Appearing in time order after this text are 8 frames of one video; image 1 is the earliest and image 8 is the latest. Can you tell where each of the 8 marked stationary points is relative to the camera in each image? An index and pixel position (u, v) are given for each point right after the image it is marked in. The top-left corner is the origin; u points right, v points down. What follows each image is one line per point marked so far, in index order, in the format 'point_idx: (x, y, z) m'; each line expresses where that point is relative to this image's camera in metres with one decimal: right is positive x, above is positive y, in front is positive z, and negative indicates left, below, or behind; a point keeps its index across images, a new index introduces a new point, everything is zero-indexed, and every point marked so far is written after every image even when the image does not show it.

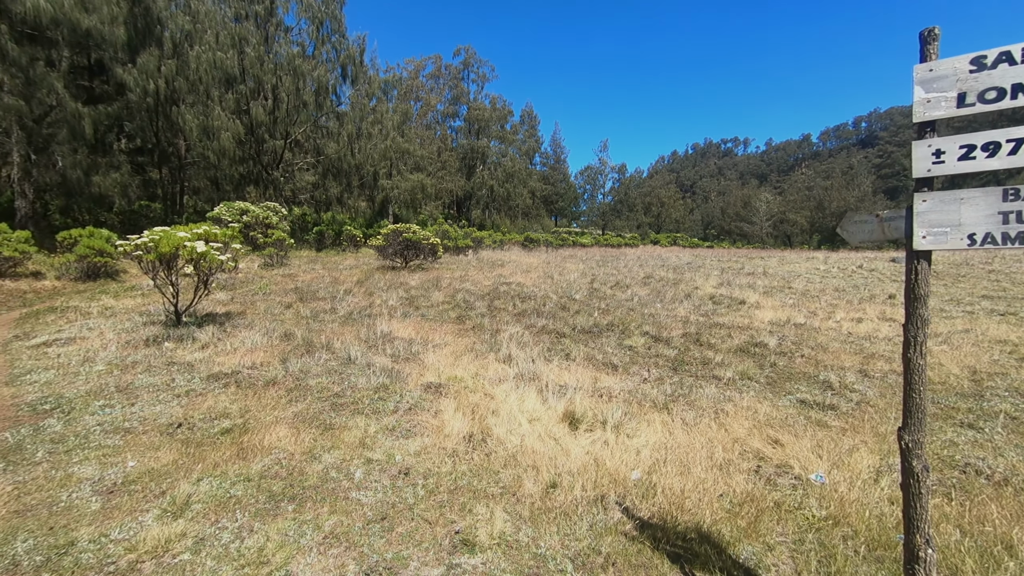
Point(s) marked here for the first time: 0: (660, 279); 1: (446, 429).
0: (+4.3, +0.3, +13.7) m
1: (-0.5, -1.1, +3.8) m
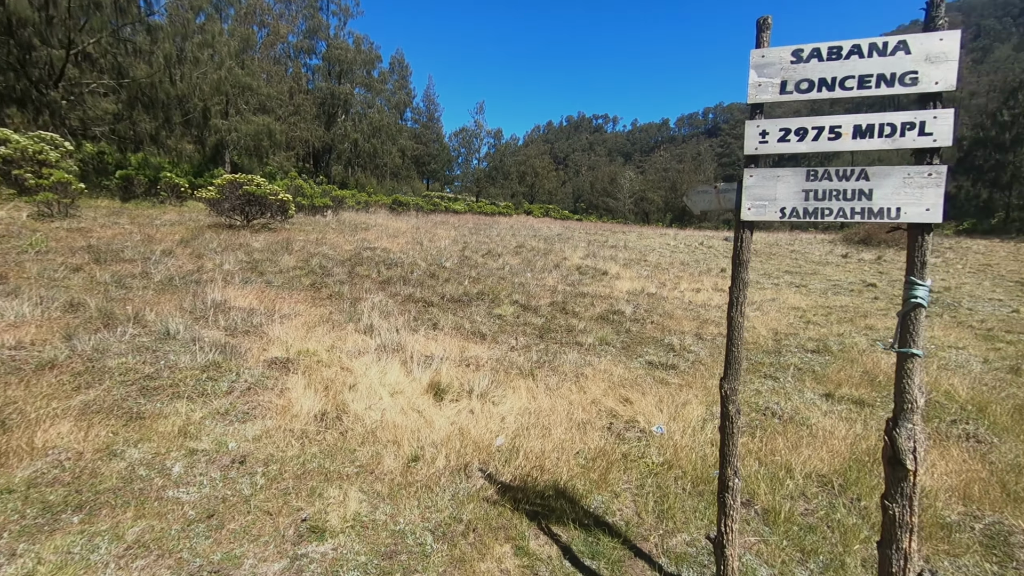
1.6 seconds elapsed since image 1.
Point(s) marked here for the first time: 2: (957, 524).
0: (+0.4, +1.2, +14.1) m
1: (-1.6, -0.9, +3.4) m
2: (+2.4, -1.3, +2.6) m
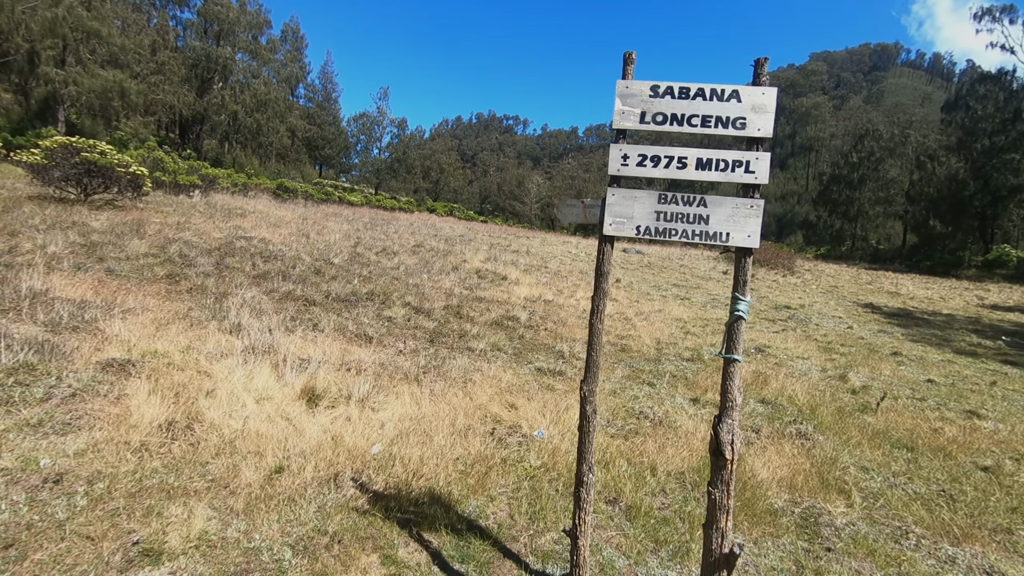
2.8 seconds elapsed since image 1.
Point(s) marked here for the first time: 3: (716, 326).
0: (-2.3, +1.1, +13.9) m
1: (-2.4, -0.8, +3.0) m
2: (+1.7, -1.4, +2.9) m
3: (+3.5, -0.7, +8.2) m
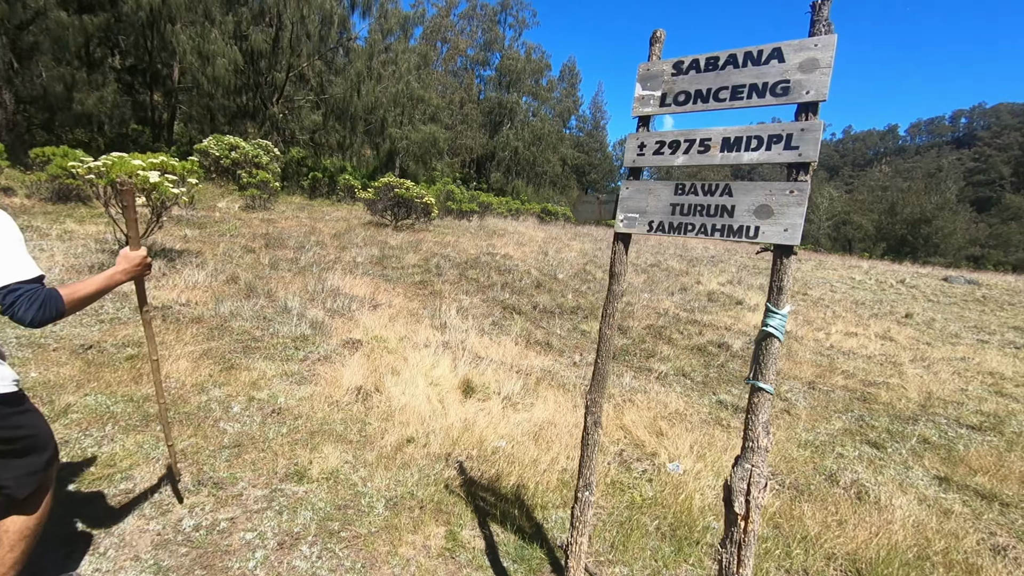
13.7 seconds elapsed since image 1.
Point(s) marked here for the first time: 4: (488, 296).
0: (+4.3, +0.6, +13.4) m
1: (-1.4, -0.8, +4.0) m
2: (+2.0, -1.5, +1.8) m
3: (+6.3, -1.2, +5.5) m
4: (-0.4, -0.1, +7.7) m
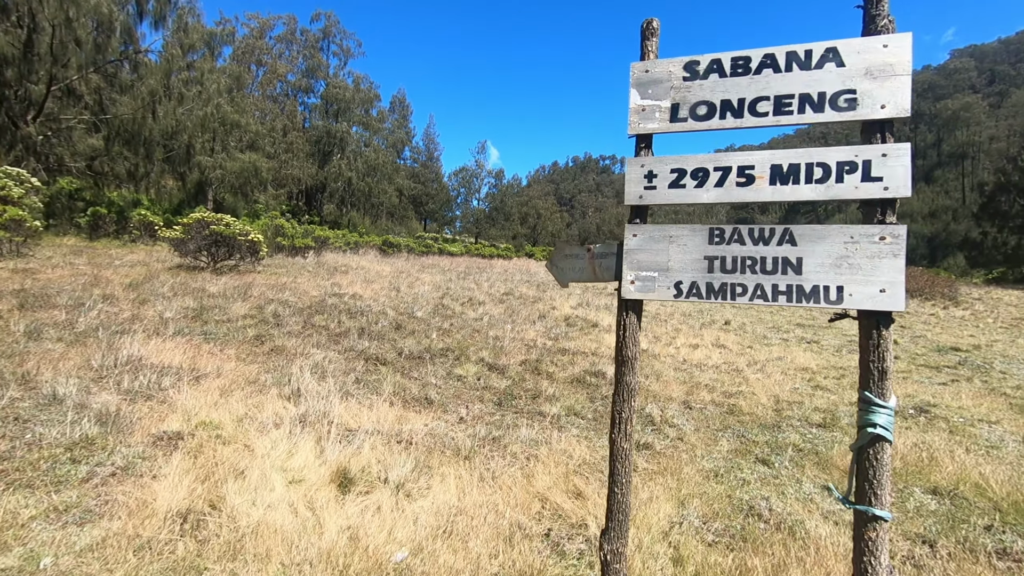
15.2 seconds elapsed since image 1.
0: (+0.3, -0.2, +13.5) m
1: (-2.1, -1.3, +2.7) m
2: (+1.8, -1.6, +1.8) m
3: (+4.8, -1.3, +6.6) m
4: (-2.3, -0.8, +6.7) m
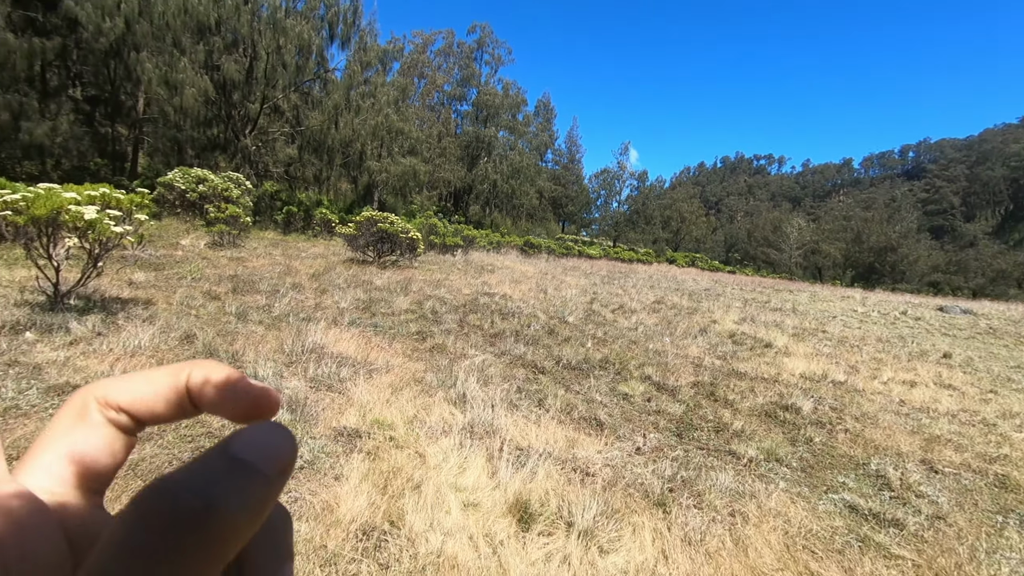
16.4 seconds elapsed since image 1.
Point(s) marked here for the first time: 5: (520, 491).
0: (+4.2, -0.5, +12.4) m
1: (-1.0, -1.2, +2.6) m
2: (+2.5, -1.8, +0.6) m
3: (+6.7, -1.7, +4.5) m
4: (-0.1, -0.9, +6.5) m
5: (+0.1, -1.3, +3.0) m
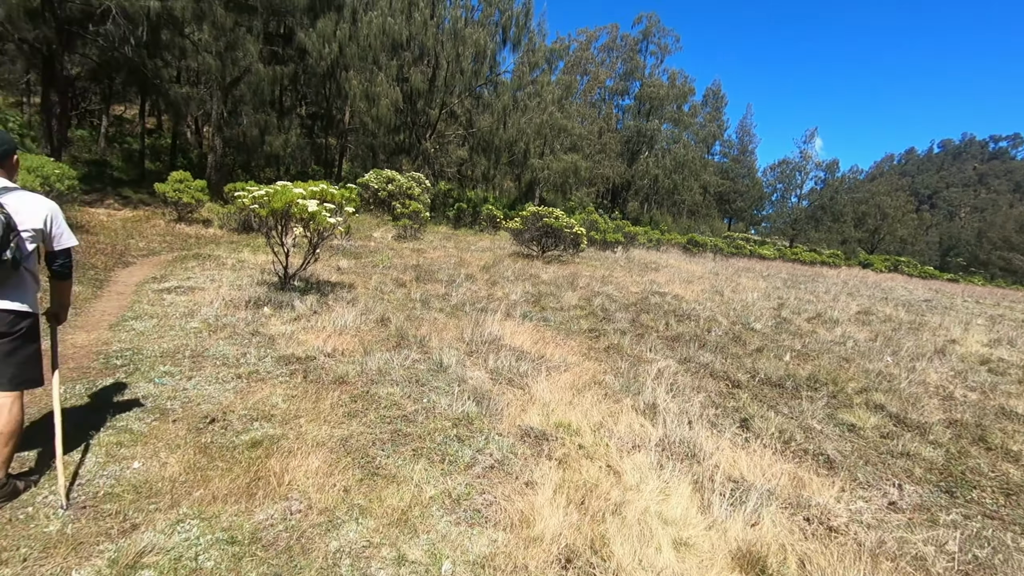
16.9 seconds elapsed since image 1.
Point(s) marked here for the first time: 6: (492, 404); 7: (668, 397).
0: (+8.1, -0.7, +10.1) m
1: (+0.1, -1.2, +2.4) m
2: (+2.8, -1.9, -0.6) m
3: (+8.0, -1.9, +1.8) m
4: (+2.1, -0.8, +5.8) m
5: (+1.2, -1.3, +2.4) m
6: (-0.2, -0.9, +3.7) m
7: (+1.4, -1.0, +4.2) m
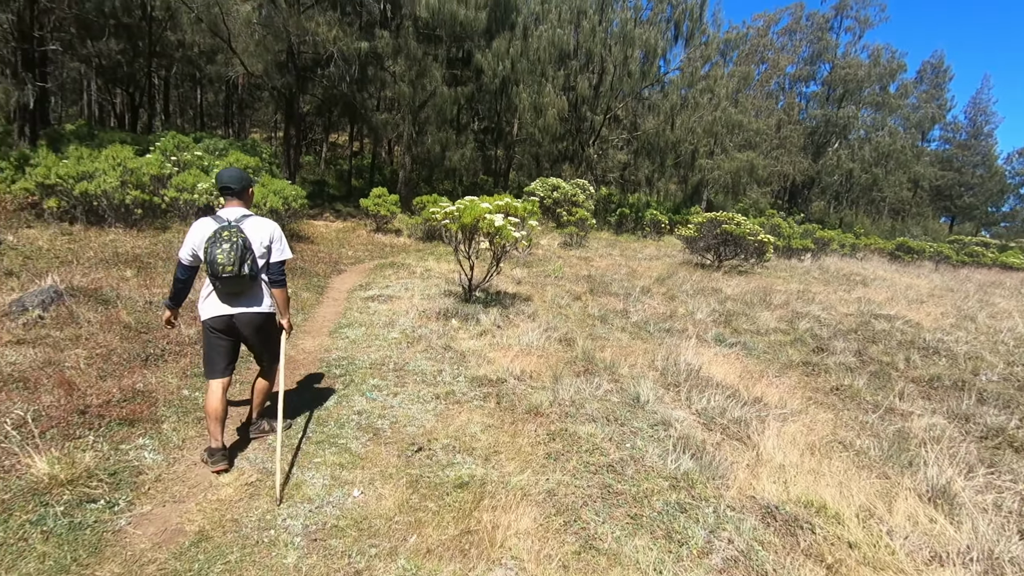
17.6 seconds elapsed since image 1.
0: (+11.1, -1.2, +6.5) m
1: (+1.1, -1.4, +1.7) m
2: (+2.7, -2.1, -2.0) m
3: (+8.3, -2.4, -1.3) m
4: (+4.1, -1.2, +4.3) m
5: (+2.2, -1.5, +1.4) m
6: (+1.3, -1.1, +3.1) m
7: (+2.9, -1.2, +3.0) m
